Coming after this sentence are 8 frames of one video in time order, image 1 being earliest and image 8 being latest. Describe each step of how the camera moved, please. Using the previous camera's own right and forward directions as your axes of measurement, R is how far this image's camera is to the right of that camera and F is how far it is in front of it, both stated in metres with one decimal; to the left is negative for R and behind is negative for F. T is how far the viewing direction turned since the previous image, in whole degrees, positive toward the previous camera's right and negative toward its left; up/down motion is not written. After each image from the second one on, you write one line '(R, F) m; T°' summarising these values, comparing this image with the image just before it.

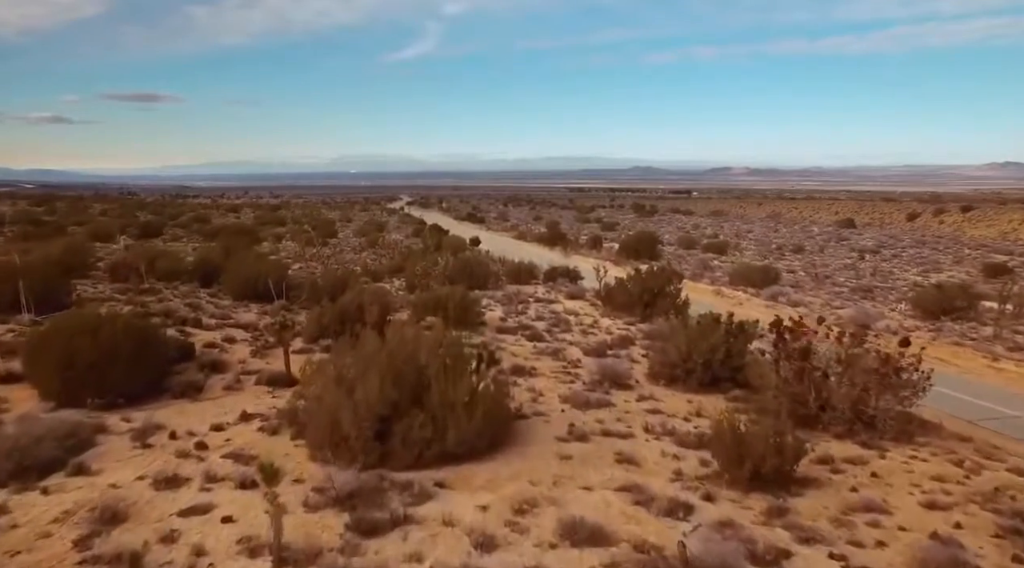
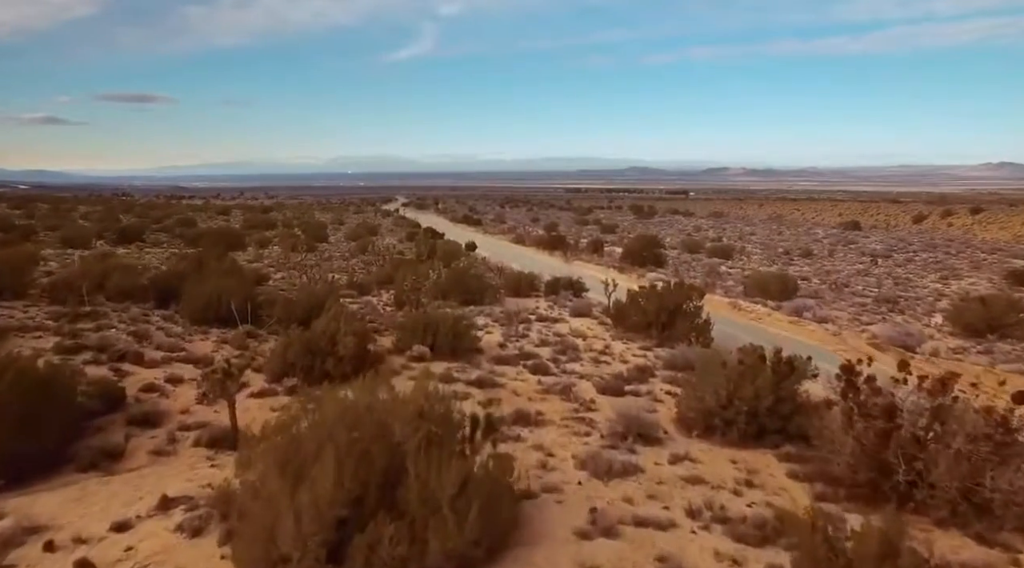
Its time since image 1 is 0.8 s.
(-0.1, +2.3) m; 0°
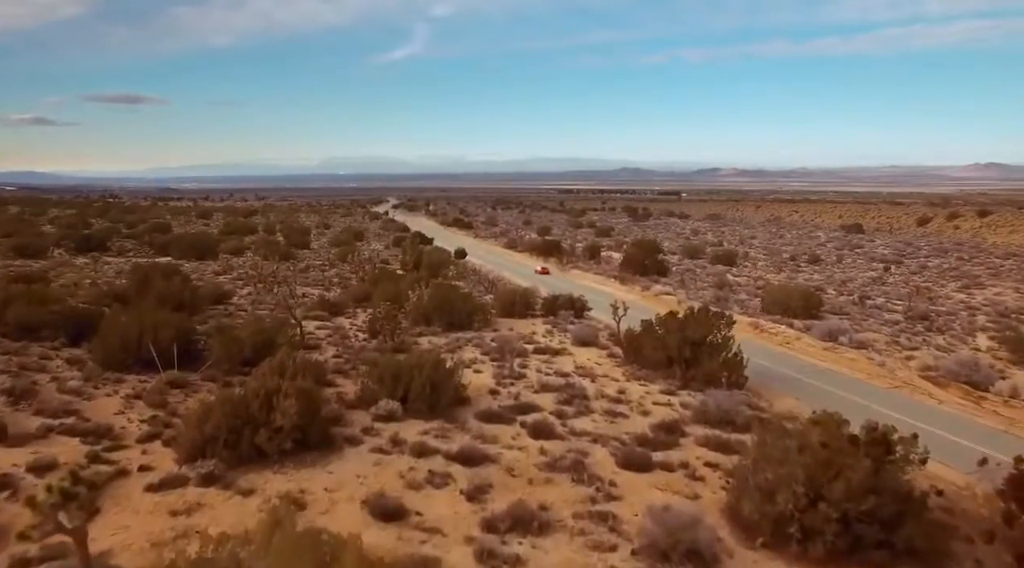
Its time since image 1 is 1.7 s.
(0.0, +3.0) m; +1°
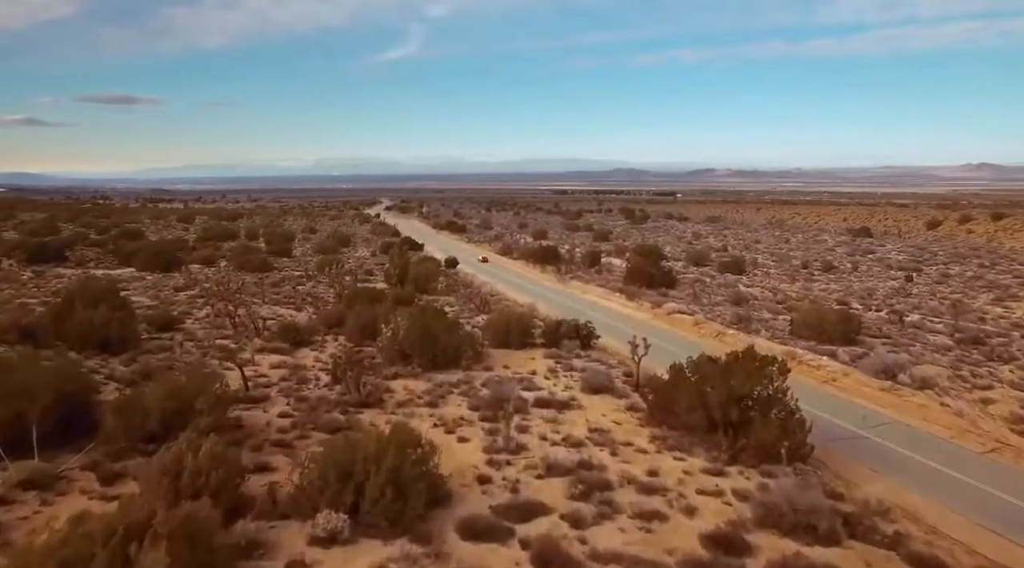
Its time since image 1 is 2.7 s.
(0.0, +3.3) m; 0°
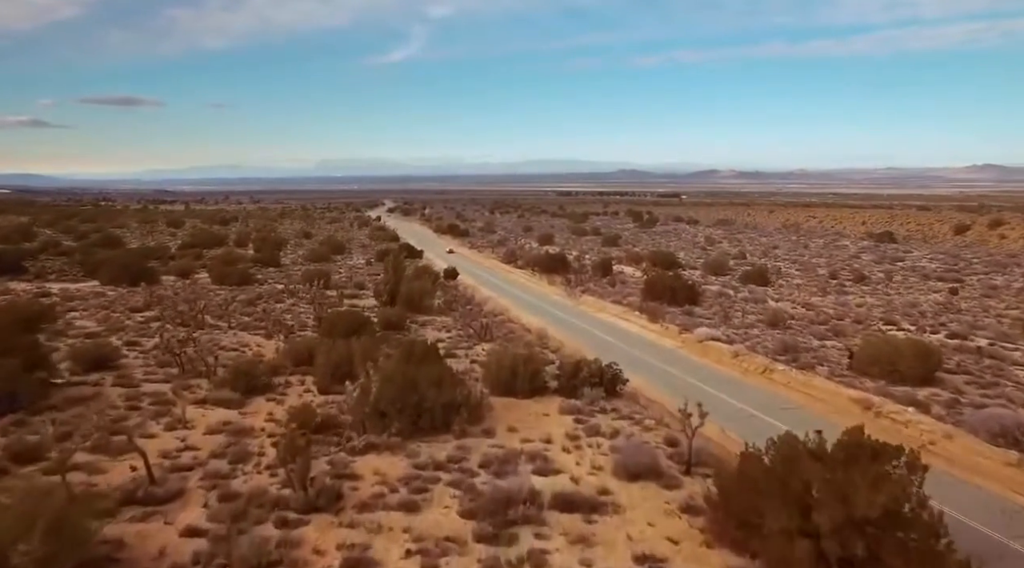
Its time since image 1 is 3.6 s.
(-0.1, +3.8) m; 0°
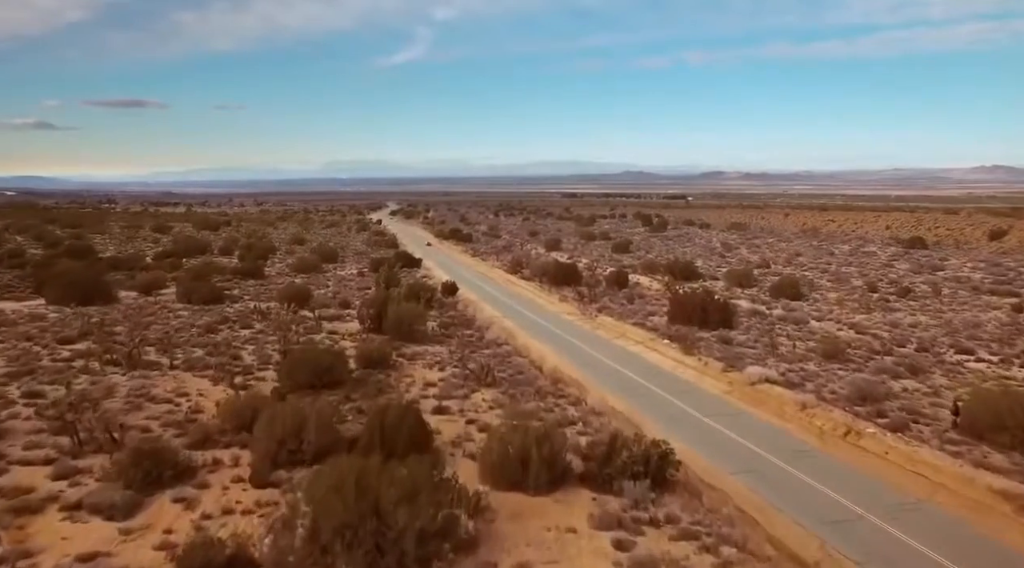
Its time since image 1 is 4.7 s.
(-0.1, +4.5) m; 0°
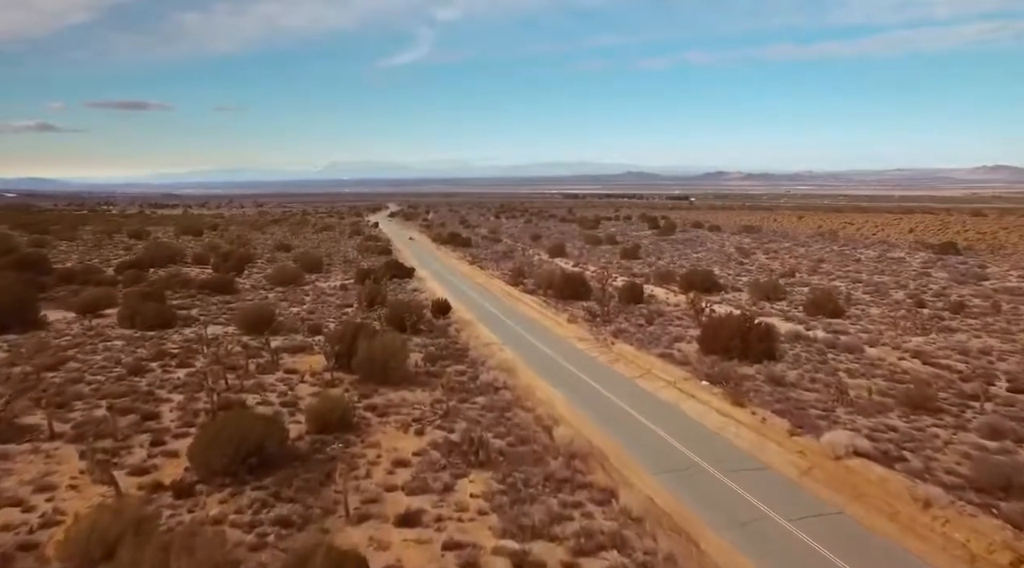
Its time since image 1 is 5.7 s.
(0.0, +4.9) m; 0°
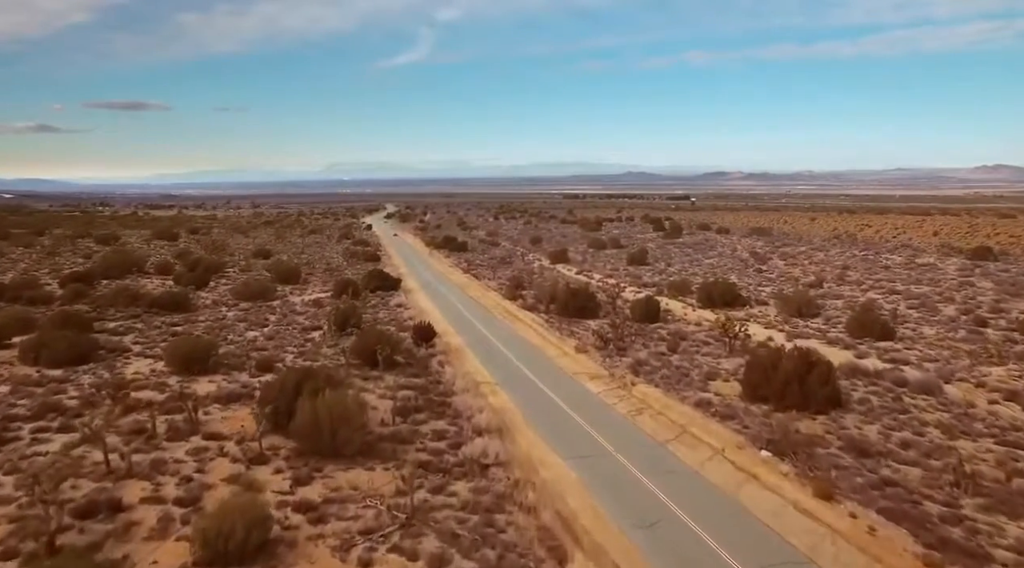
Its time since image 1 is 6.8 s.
(+0.1, +5.2) m; 0°
